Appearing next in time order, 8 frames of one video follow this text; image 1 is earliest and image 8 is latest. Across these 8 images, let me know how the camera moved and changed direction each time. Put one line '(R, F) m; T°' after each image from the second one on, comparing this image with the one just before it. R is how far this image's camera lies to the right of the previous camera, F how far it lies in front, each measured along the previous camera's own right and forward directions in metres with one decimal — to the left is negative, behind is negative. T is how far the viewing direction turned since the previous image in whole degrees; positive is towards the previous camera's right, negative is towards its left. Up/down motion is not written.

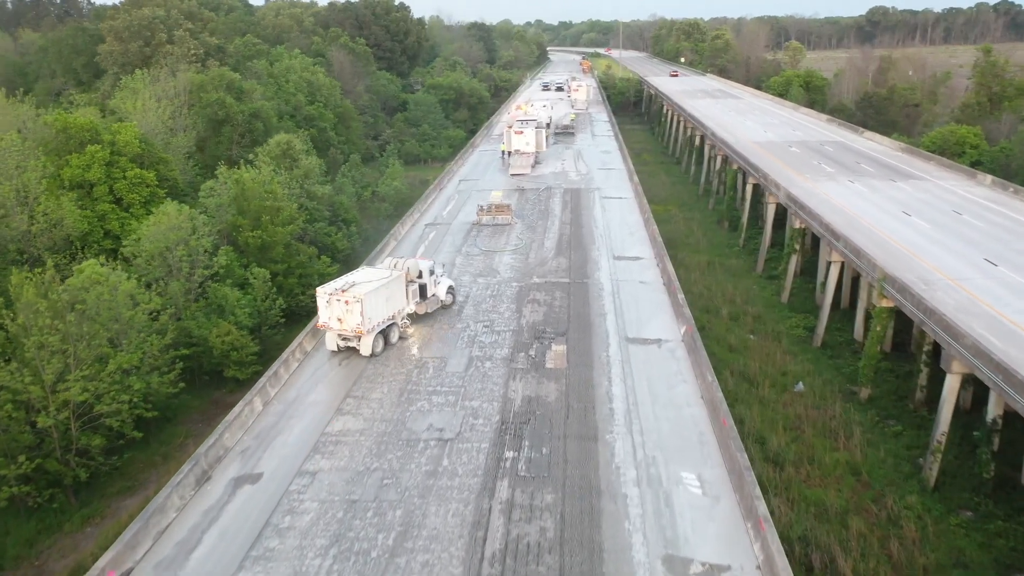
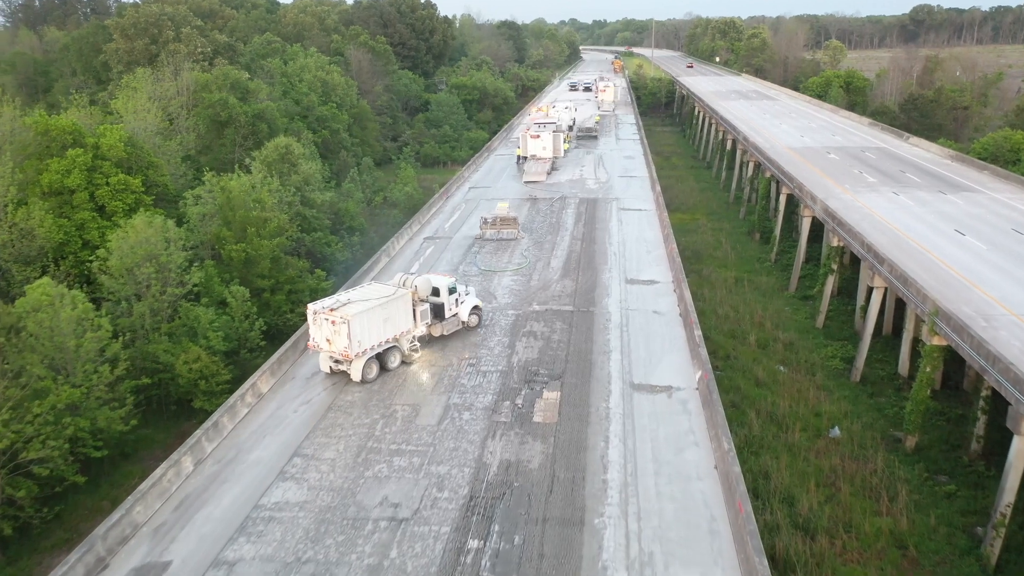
(+0.8, +2.5) m; -2°
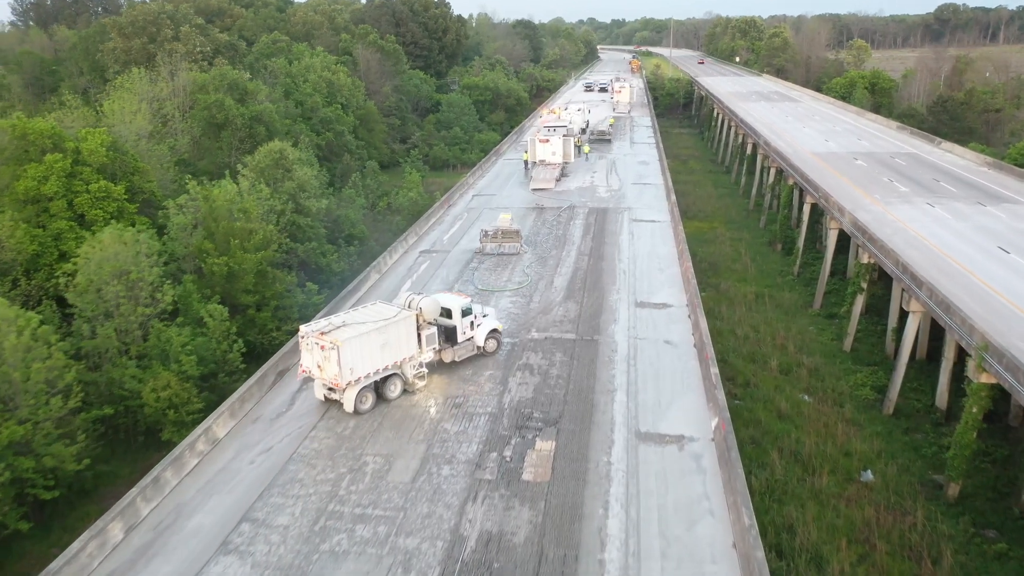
(+0.4, +1.9) m; -1°
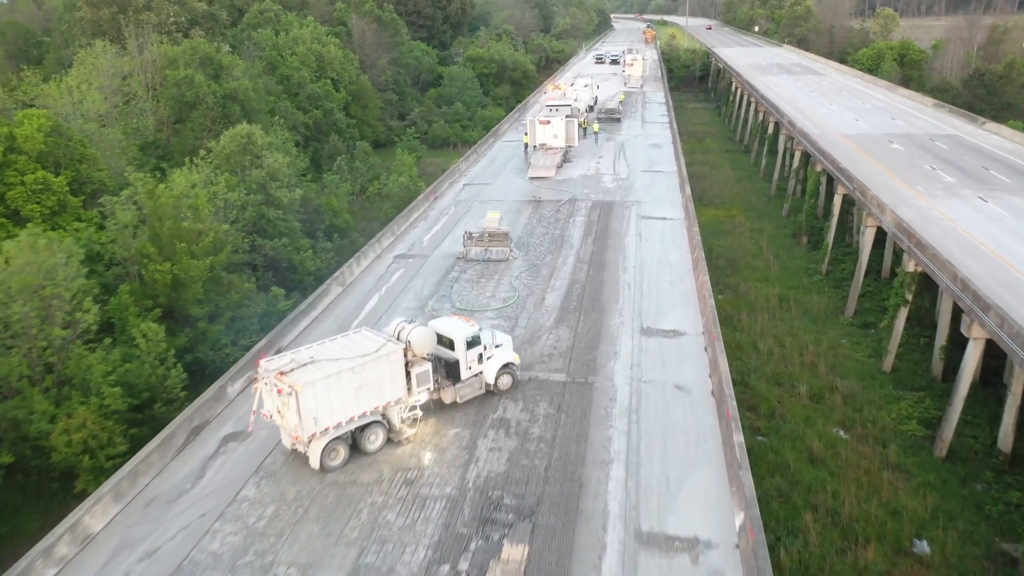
(+0.6, +3.3) m; -1°
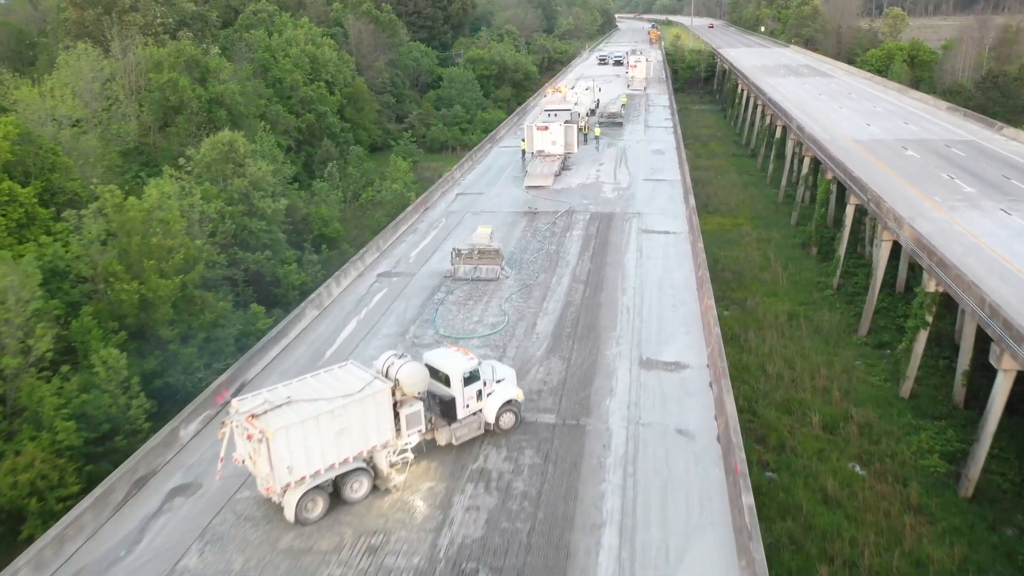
(+0.3, +1.4) m; 0°
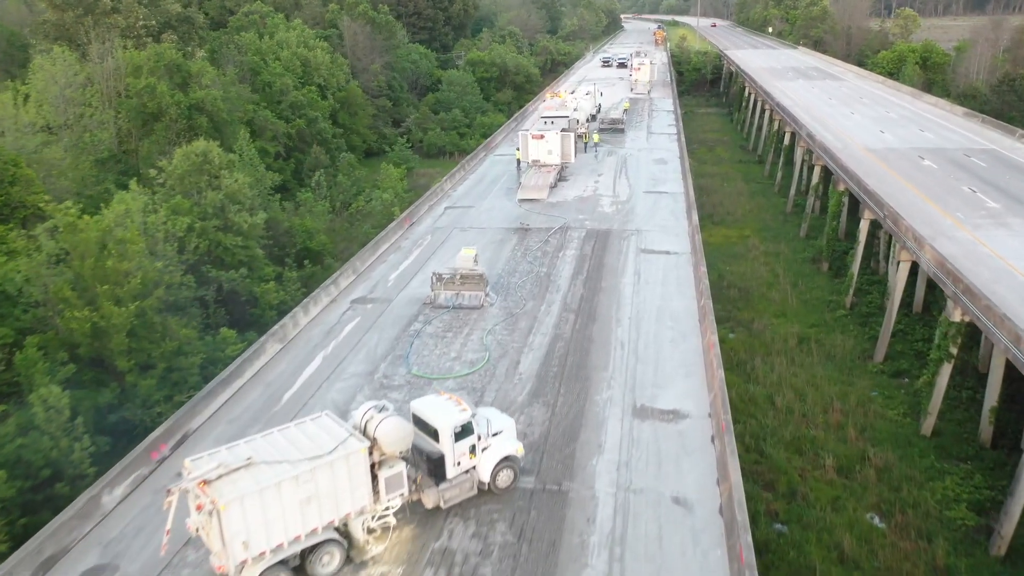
(+0.5, +1.6) m; 0°
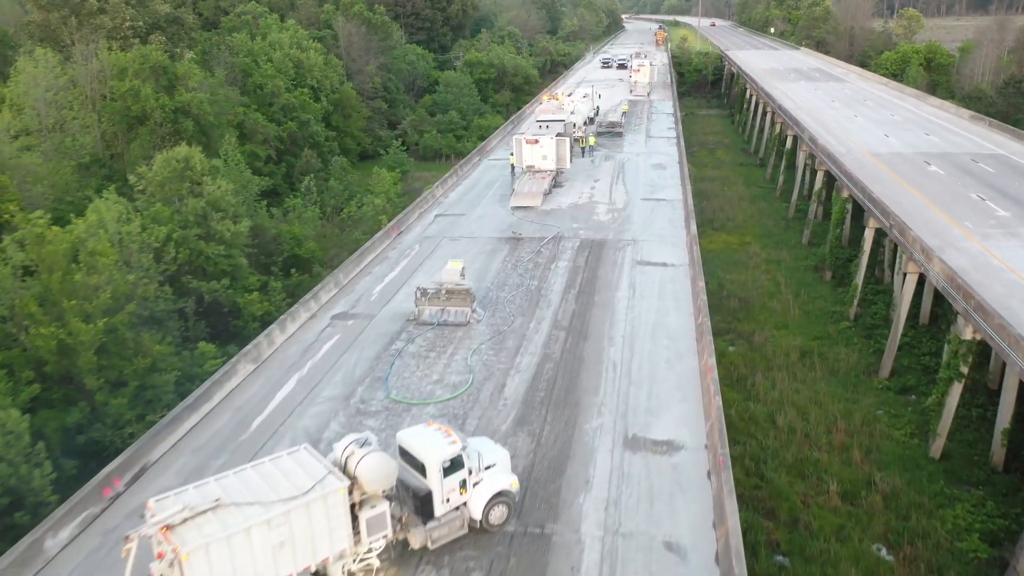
(+0.3, +0.9) m; 0°
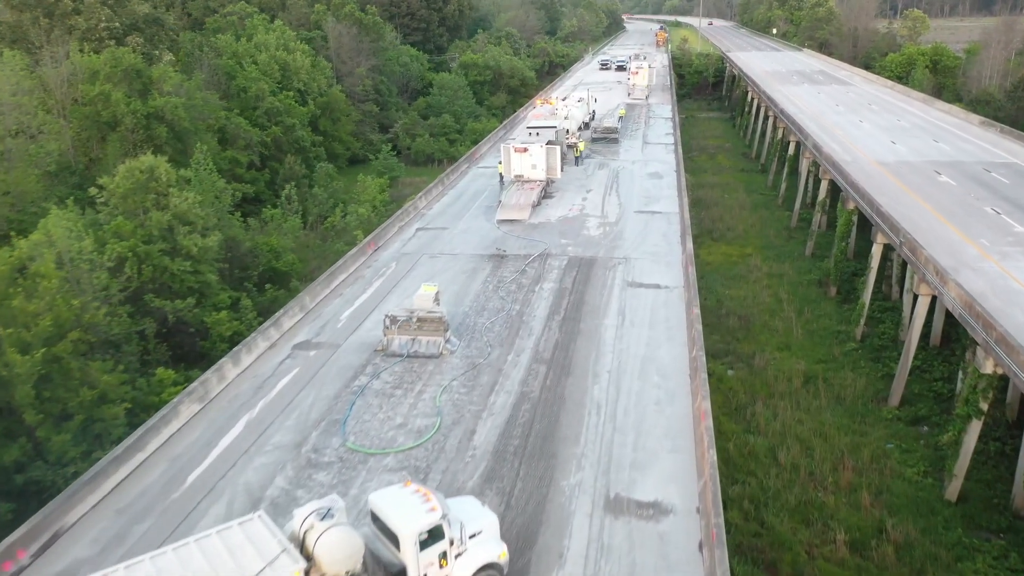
(+0.5, +1.5) m; 0°
